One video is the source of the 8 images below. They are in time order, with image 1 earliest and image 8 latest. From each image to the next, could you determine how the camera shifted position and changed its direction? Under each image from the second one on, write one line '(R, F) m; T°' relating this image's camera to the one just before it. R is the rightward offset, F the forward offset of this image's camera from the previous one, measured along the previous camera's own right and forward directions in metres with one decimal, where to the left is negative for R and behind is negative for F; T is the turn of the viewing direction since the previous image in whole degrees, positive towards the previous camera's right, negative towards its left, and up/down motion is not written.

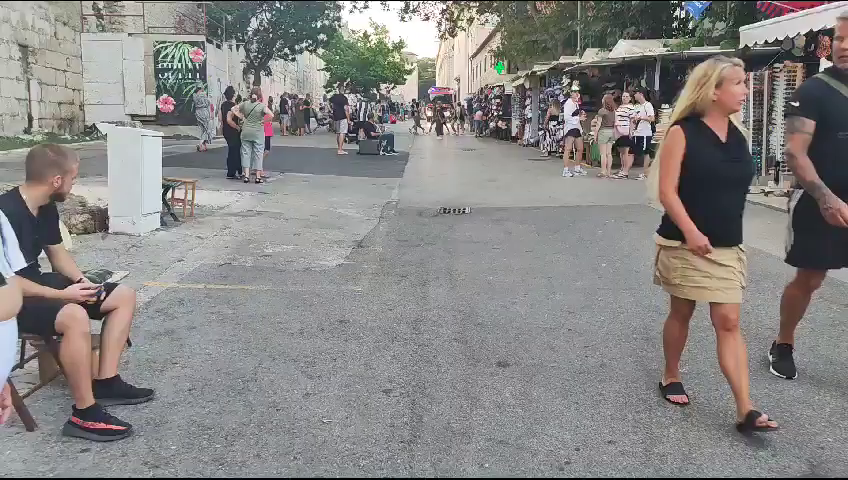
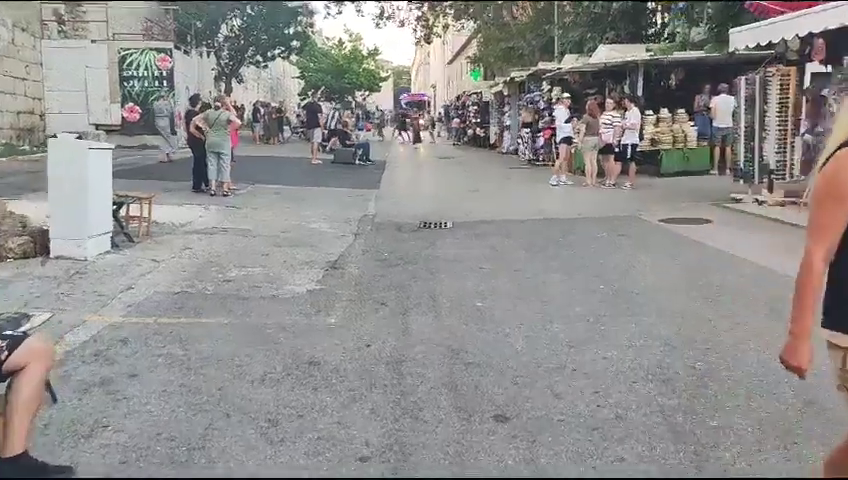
(0.0, +0.7) m; +2°
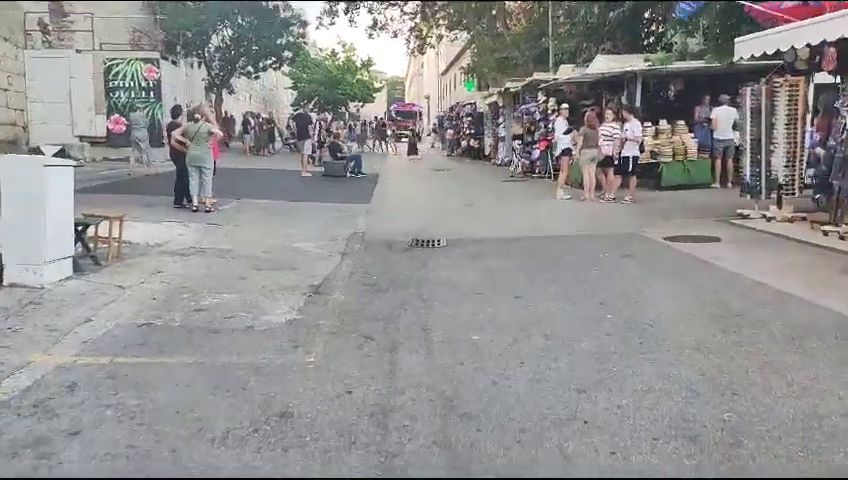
(0.0, +0.6) m; +1°
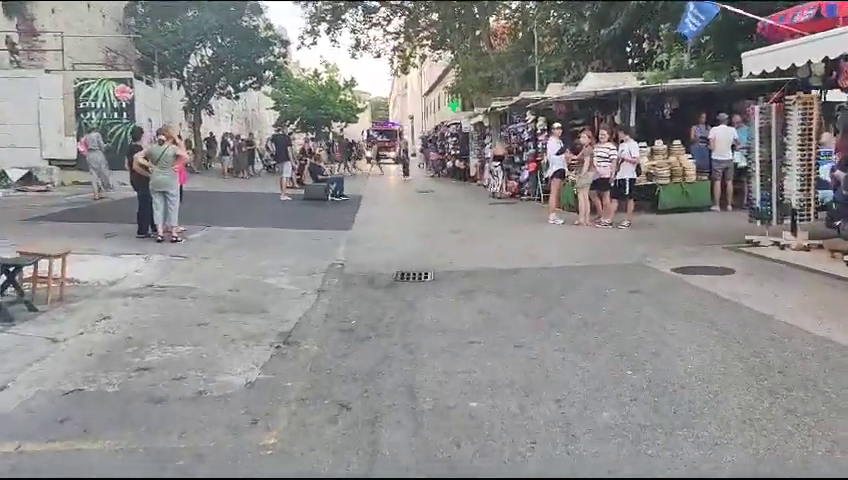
(0.0, +0.9) m; +1°
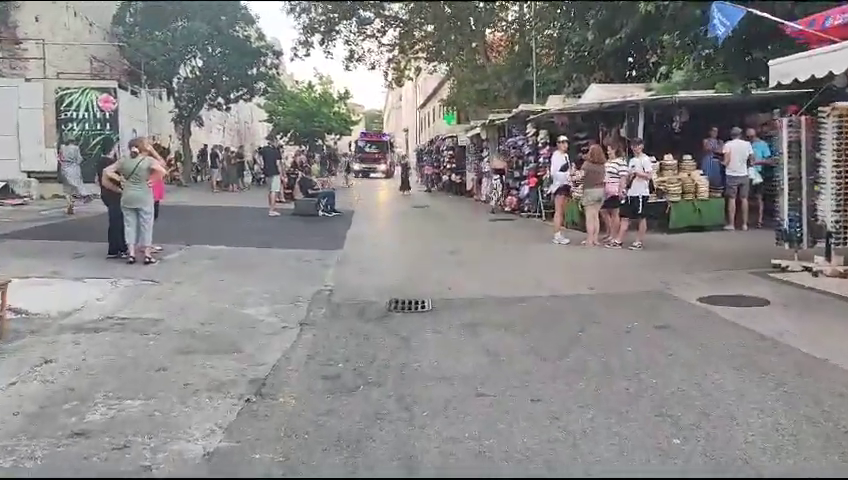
(0.0, +0.9) m; +1°
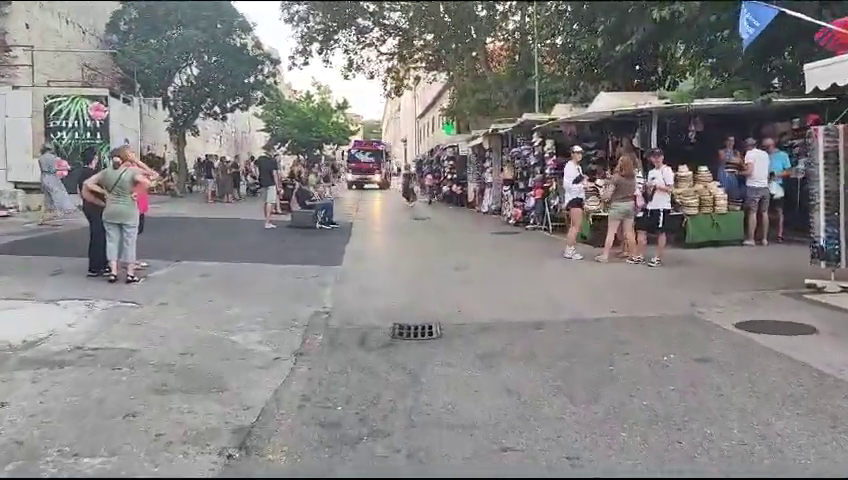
(-0.1, +0.7) m; 0°
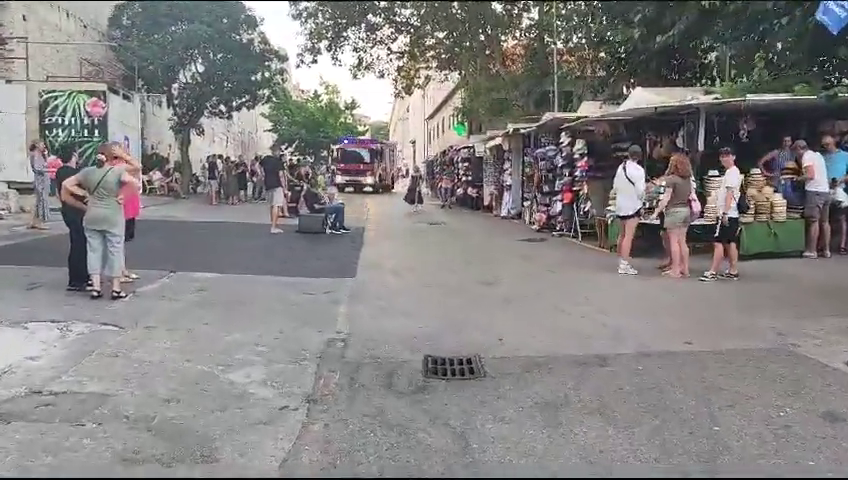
(-0.3, +1.3) m; -1°
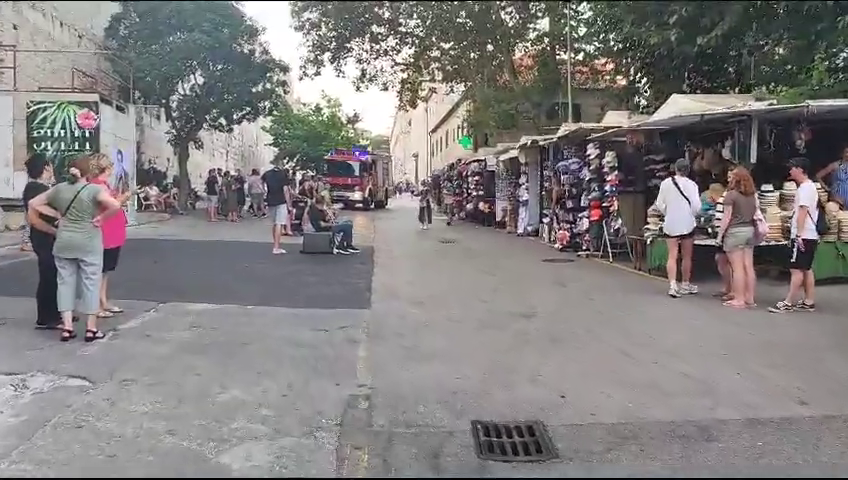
(-0.4, +1.3) m; 0°
